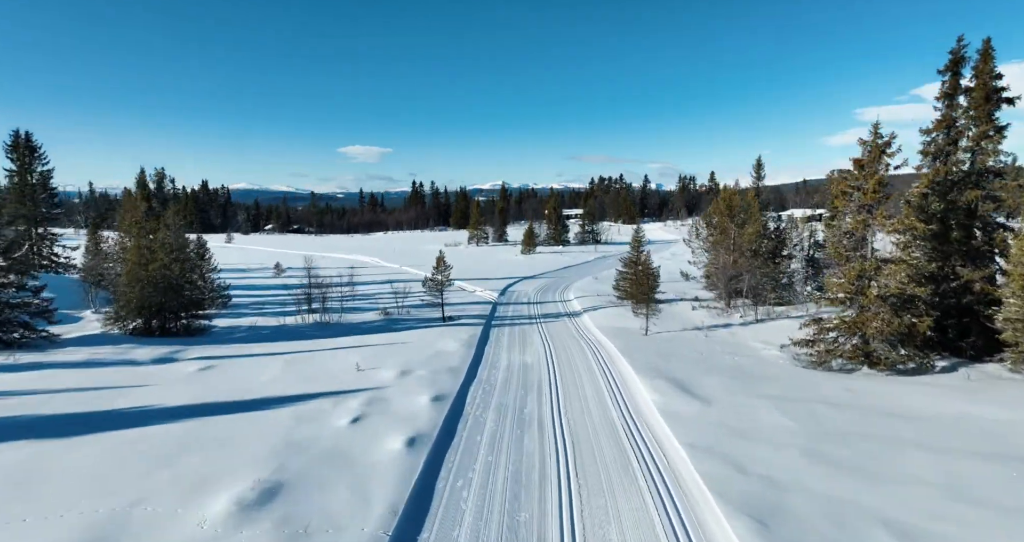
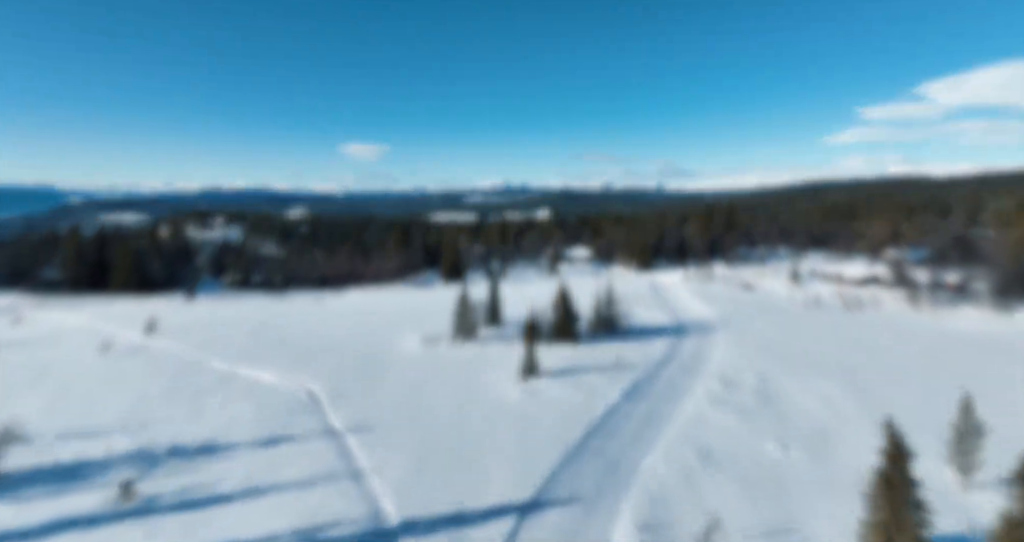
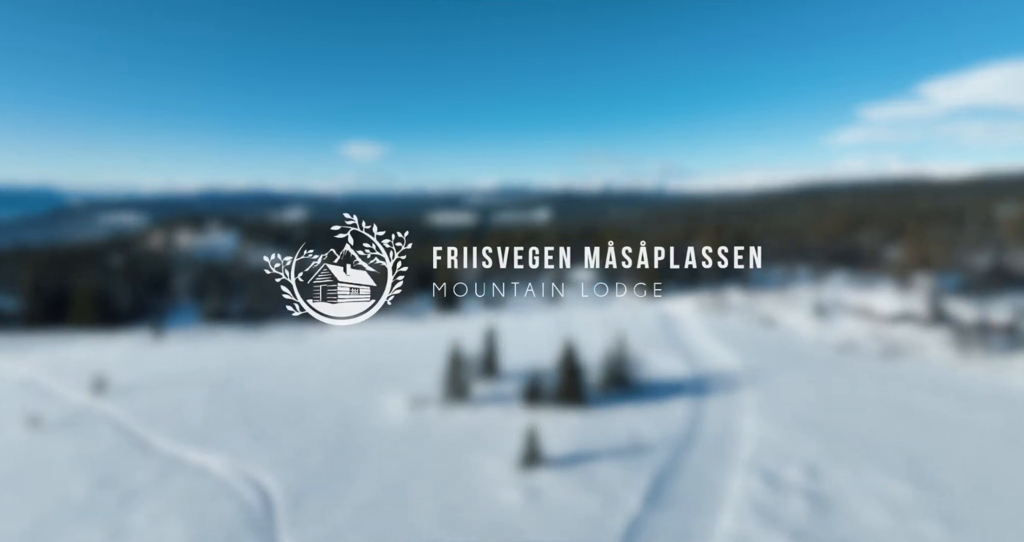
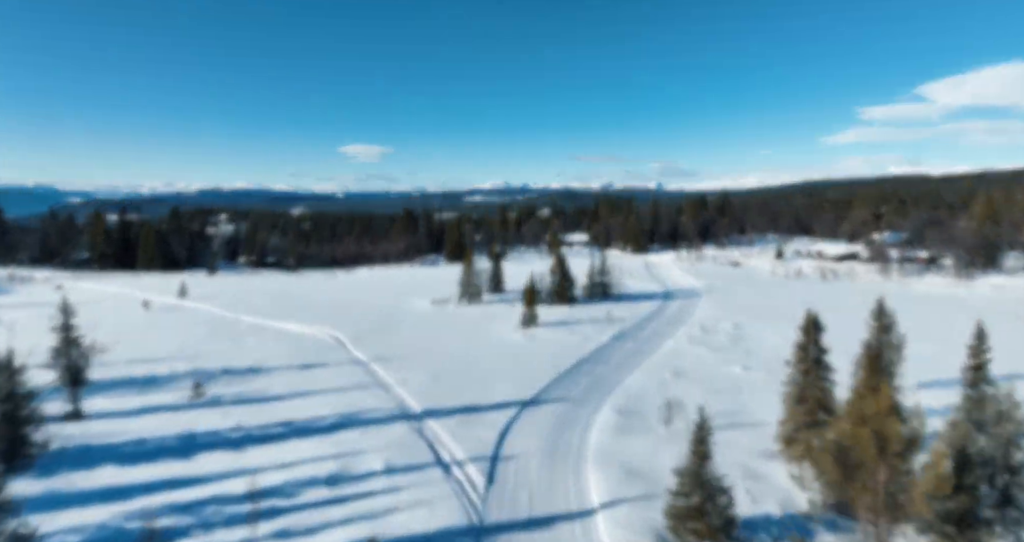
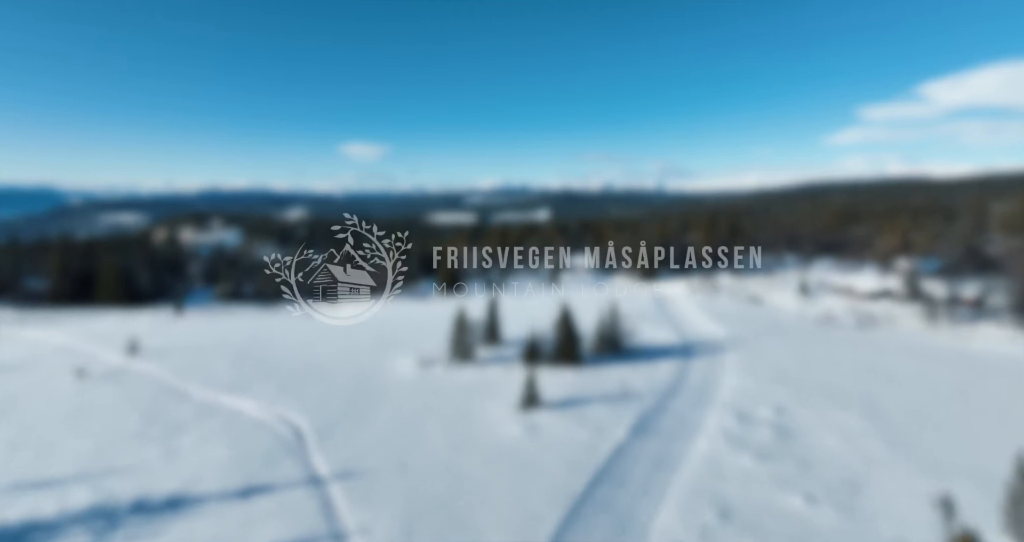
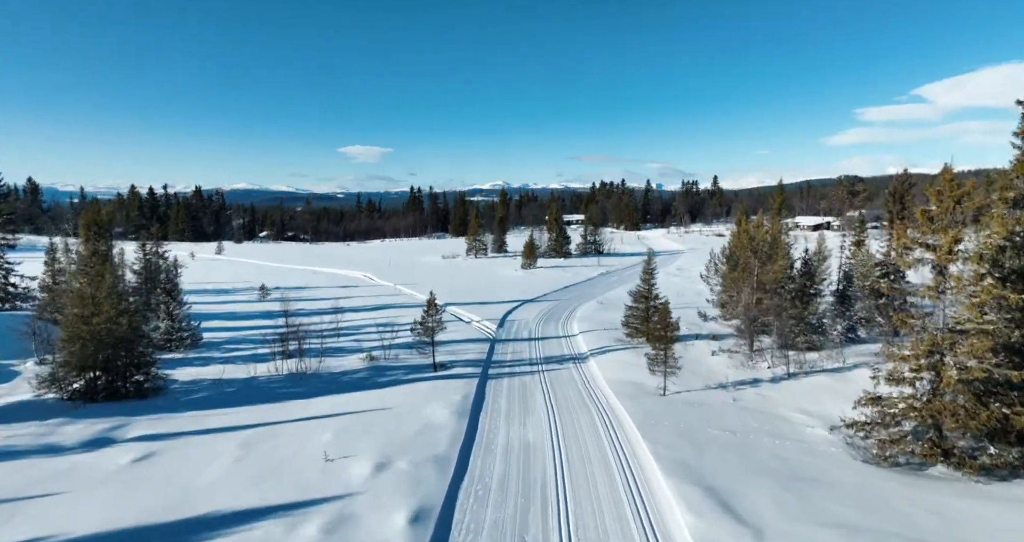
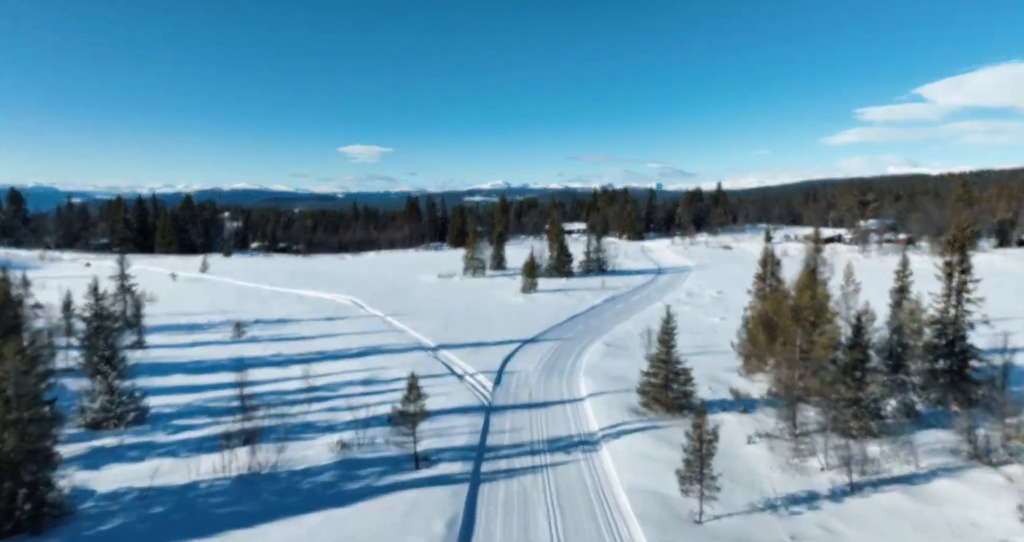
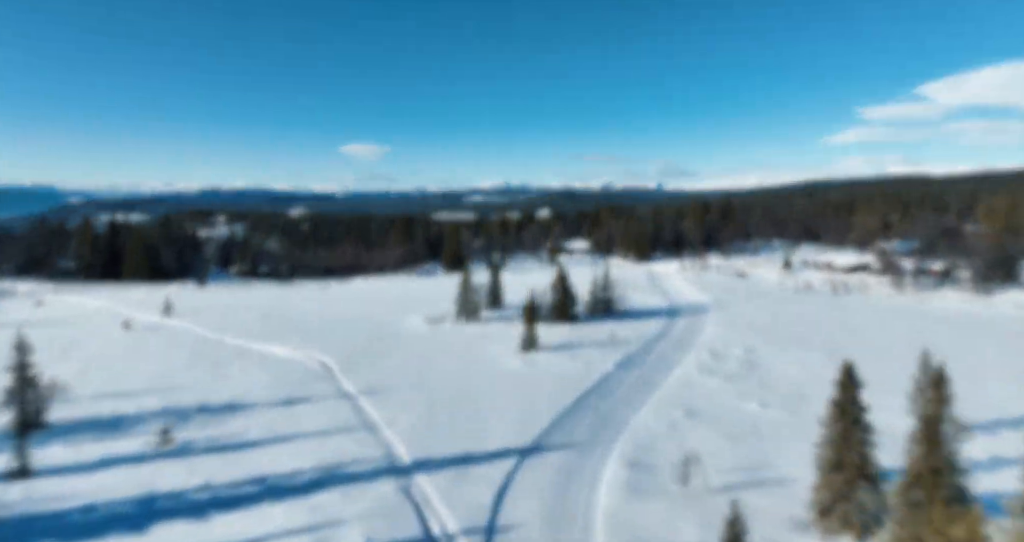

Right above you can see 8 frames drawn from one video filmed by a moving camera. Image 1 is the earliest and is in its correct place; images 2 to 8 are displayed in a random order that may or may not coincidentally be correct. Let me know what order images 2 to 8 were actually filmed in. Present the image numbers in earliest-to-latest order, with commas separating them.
6, 7, 4, 8, 2, 5, 3
